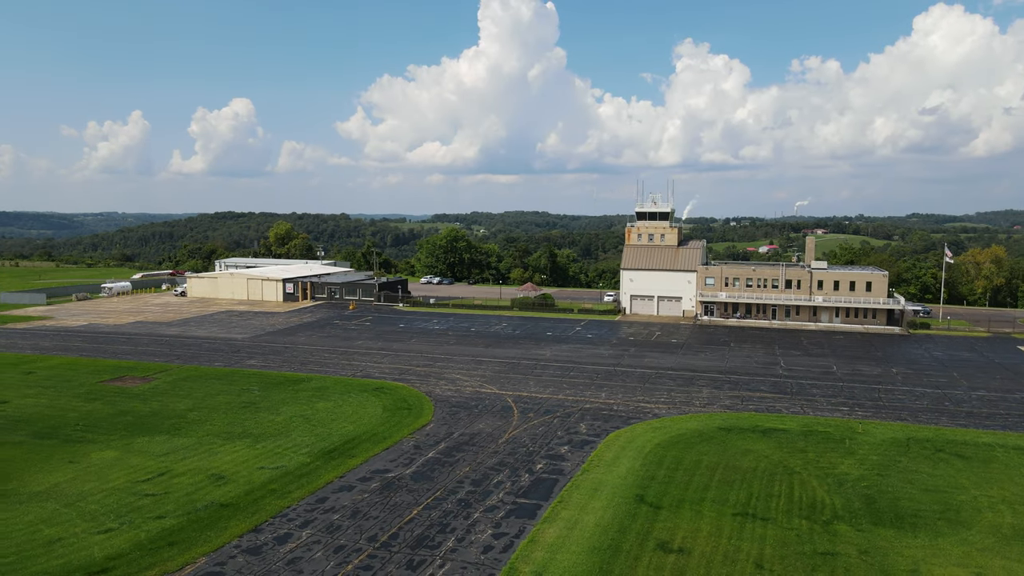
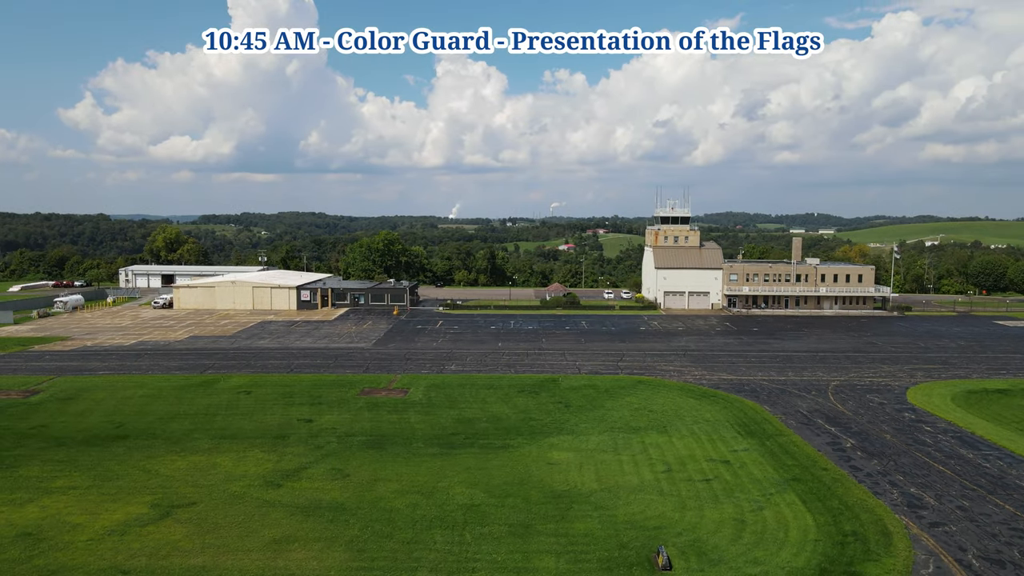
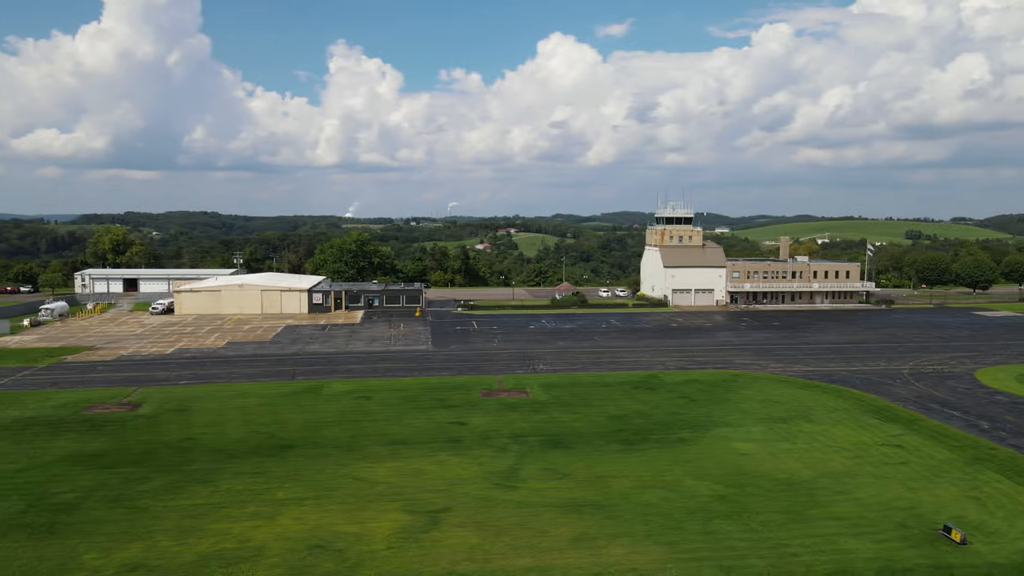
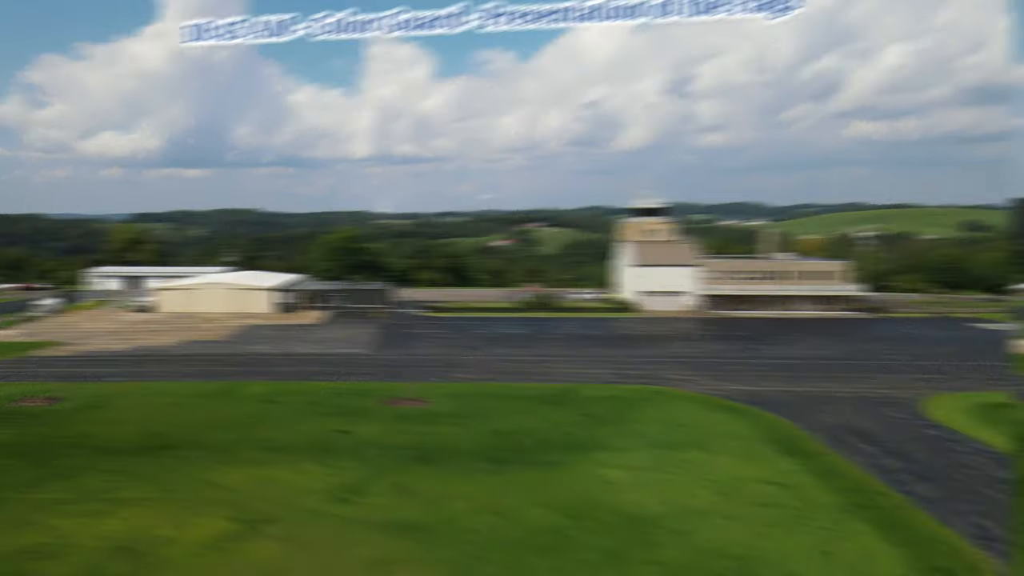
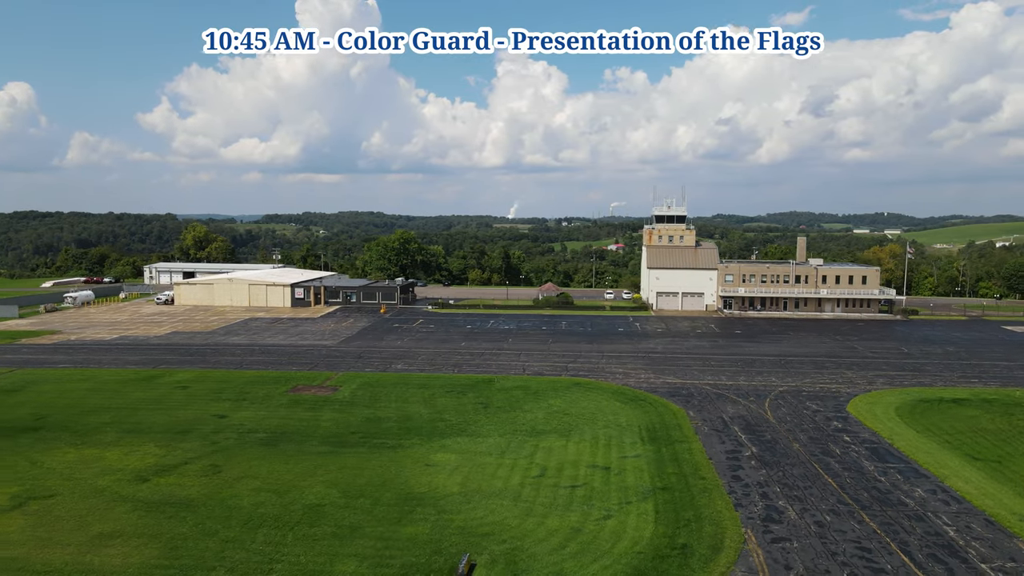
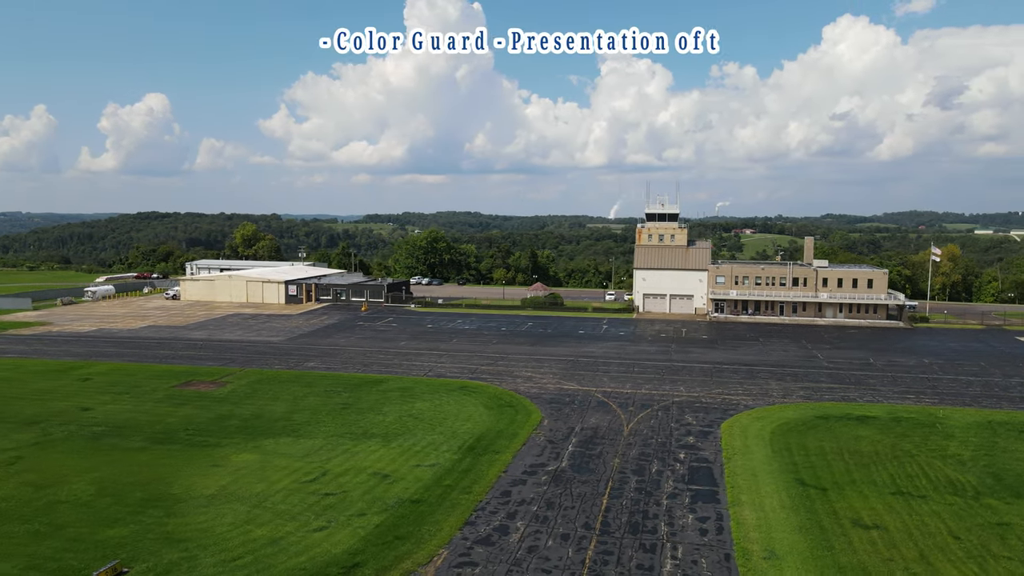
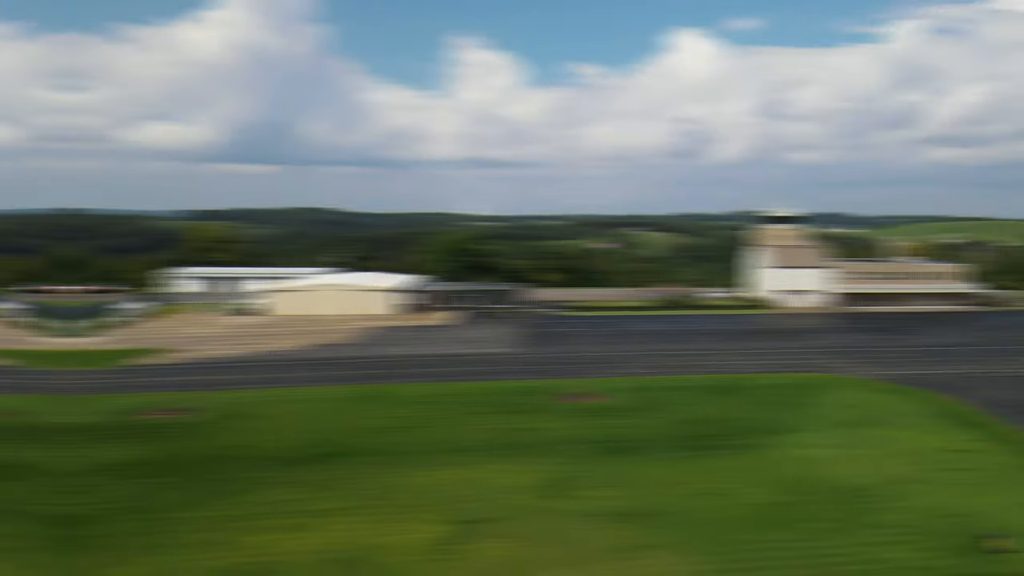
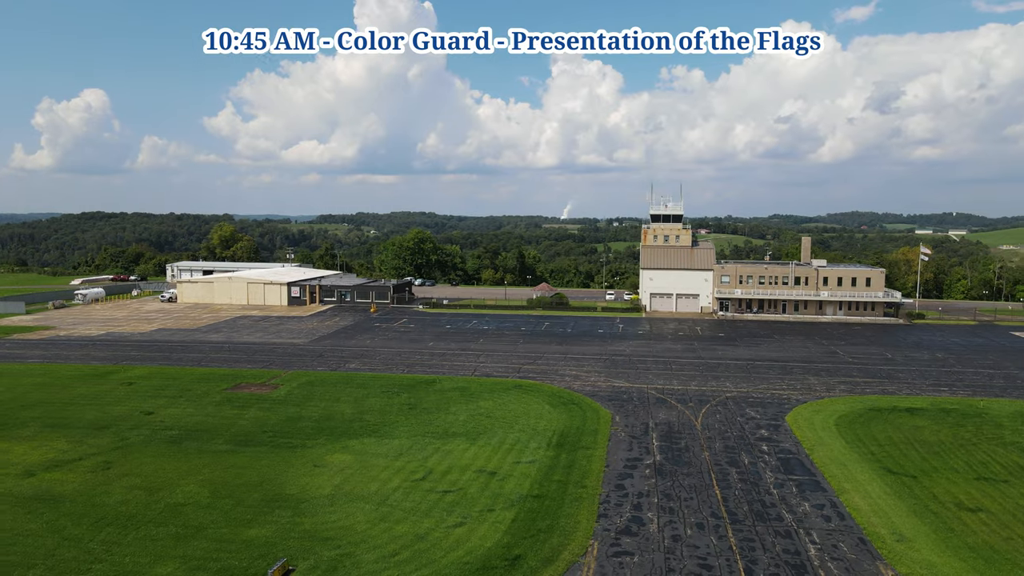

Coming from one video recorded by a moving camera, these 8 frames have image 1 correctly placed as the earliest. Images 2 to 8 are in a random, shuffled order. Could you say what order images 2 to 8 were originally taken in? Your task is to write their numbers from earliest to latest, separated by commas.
6, 8, 5, 2, 4, 7, 3
